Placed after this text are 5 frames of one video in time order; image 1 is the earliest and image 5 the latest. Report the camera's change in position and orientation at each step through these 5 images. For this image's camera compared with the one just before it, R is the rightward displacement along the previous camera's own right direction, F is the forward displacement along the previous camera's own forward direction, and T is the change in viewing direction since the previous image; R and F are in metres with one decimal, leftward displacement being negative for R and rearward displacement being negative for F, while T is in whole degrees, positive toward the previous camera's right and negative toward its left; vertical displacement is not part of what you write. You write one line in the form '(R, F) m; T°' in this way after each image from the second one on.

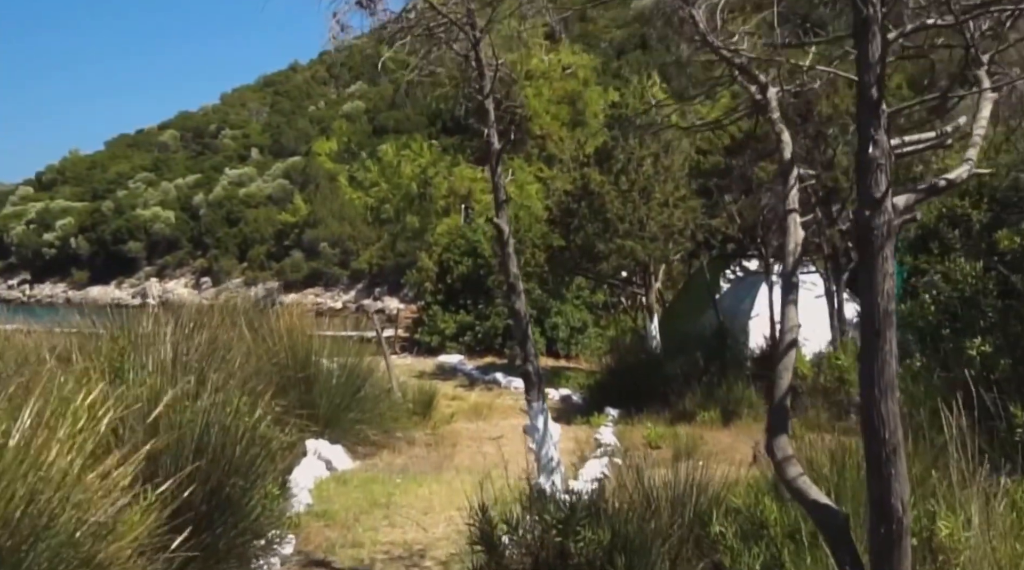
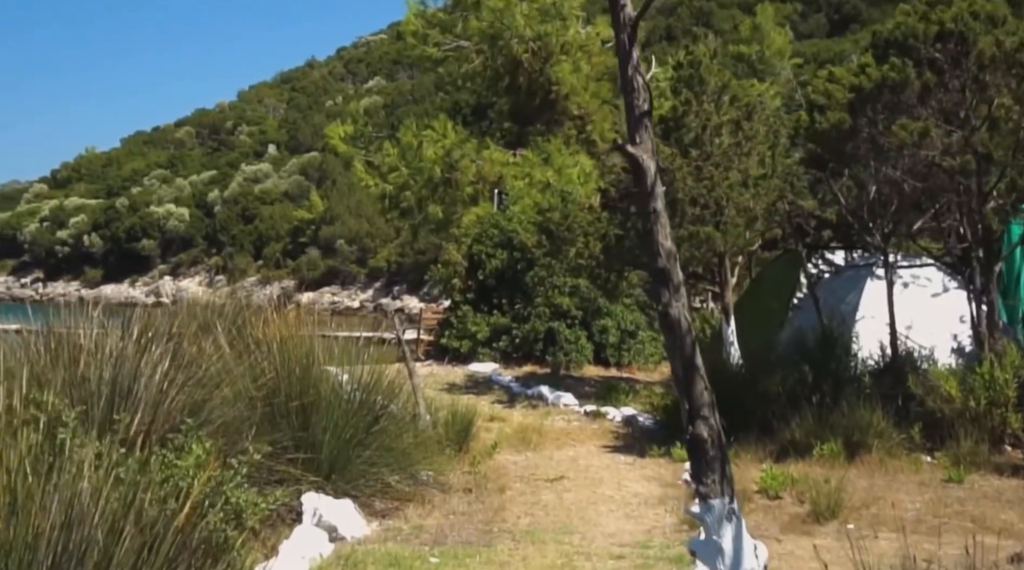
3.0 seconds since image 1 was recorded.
(-0.4, +2.6) m; -1°
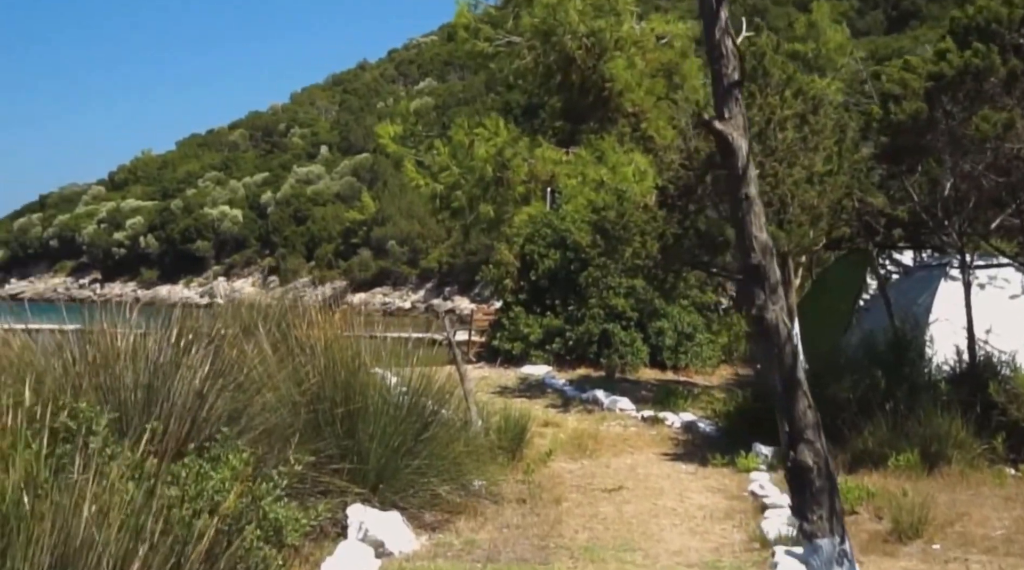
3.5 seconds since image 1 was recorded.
(0.0, +0.4) m; -3°
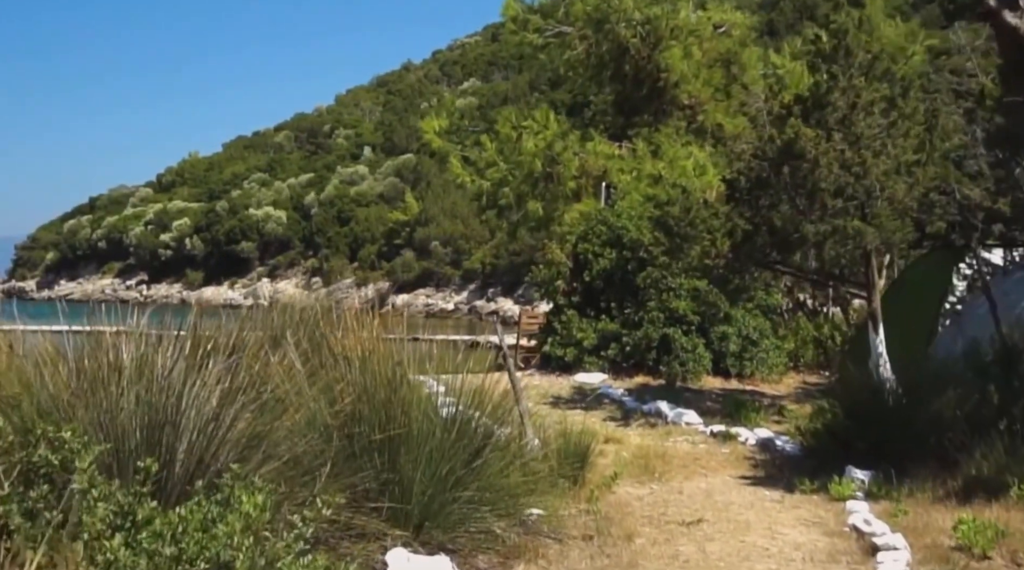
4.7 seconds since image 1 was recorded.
(-0.1, +1.0) m; -2°
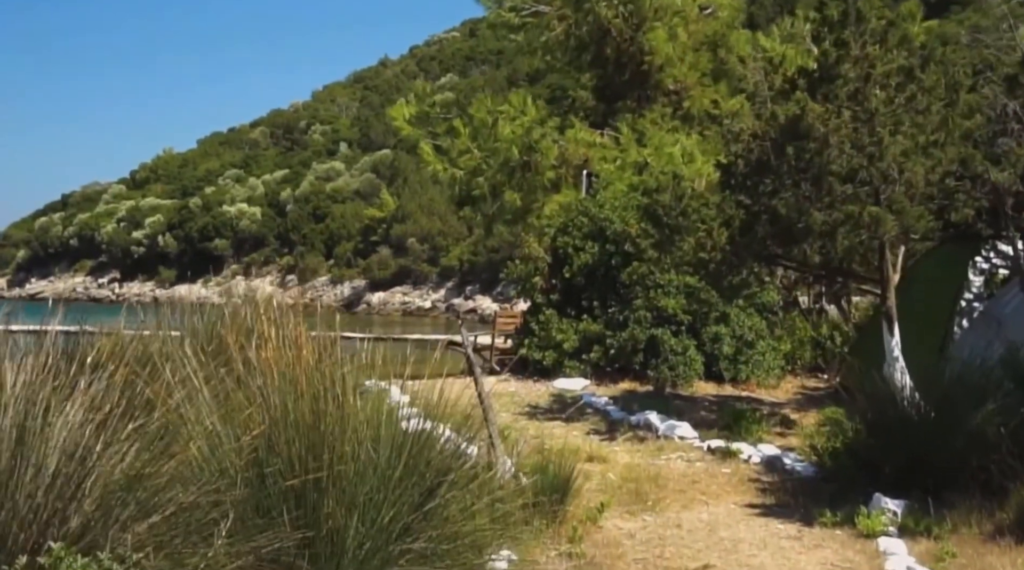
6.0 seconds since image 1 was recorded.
(+0.1, +1.3) m; +1°
